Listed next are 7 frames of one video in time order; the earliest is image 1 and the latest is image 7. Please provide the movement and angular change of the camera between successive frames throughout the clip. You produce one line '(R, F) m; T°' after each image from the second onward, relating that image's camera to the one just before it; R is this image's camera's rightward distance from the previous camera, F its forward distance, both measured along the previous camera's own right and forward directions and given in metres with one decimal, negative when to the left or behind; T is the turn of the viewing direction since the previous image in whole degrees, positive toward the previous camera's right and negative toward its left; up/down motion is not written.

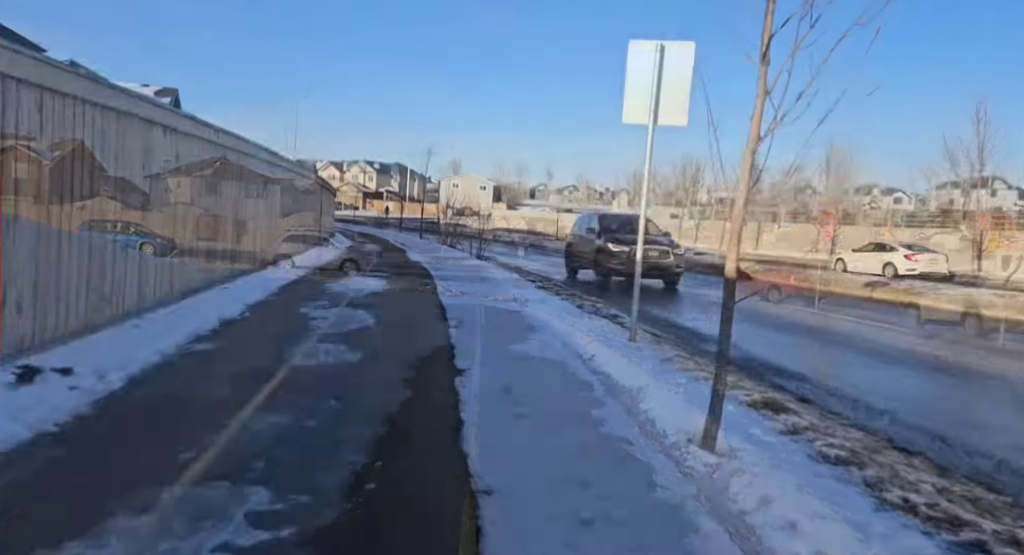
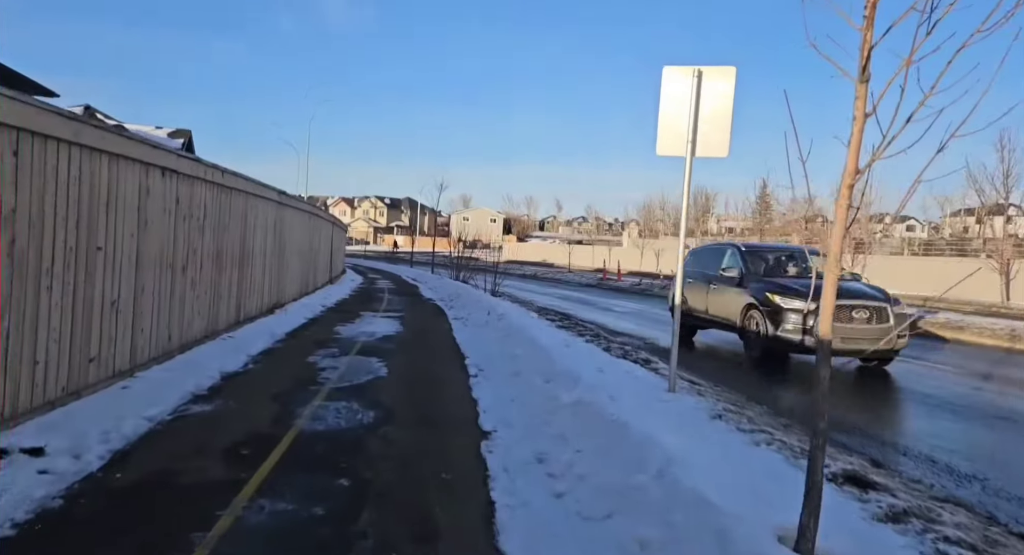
(-0.2, +0.7) m; -1°
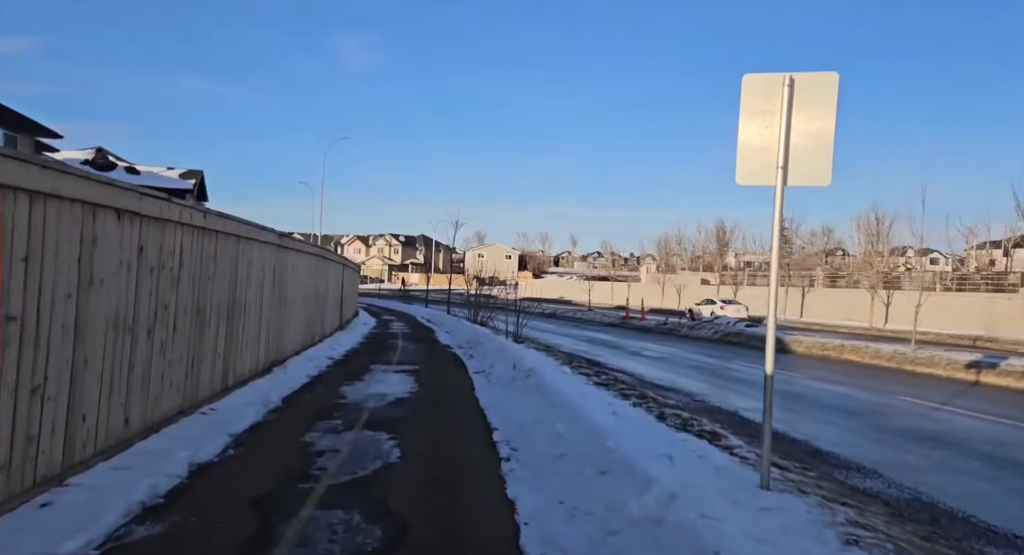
(-0.3, +1.5) m; -1°
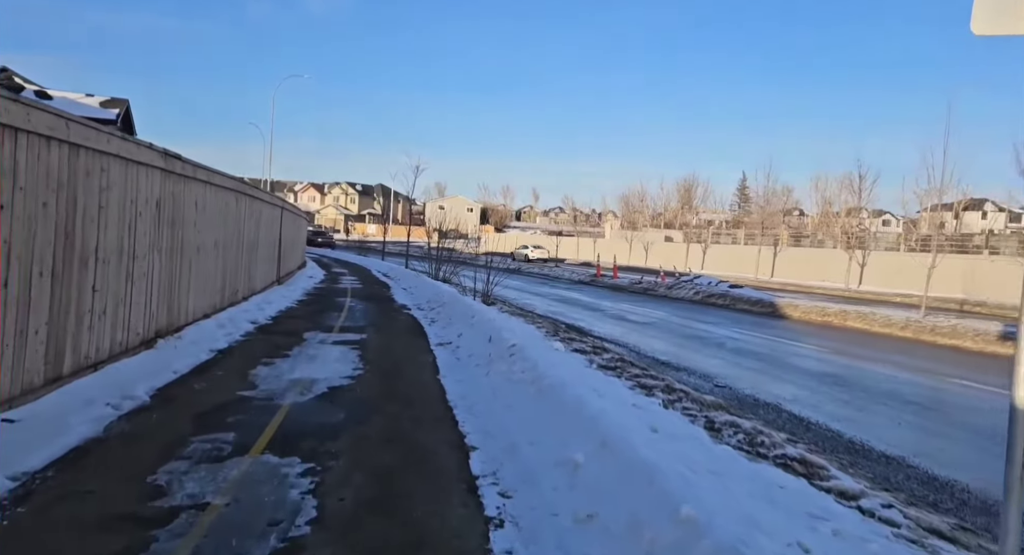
(-0.3, +3.0) m; +4°
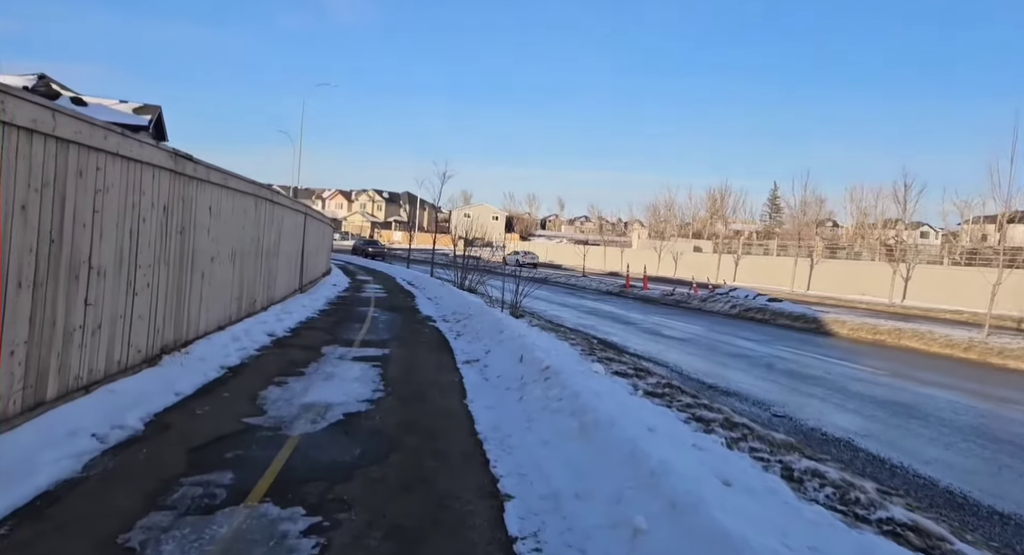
(-0.2, +0.8) m; -2°
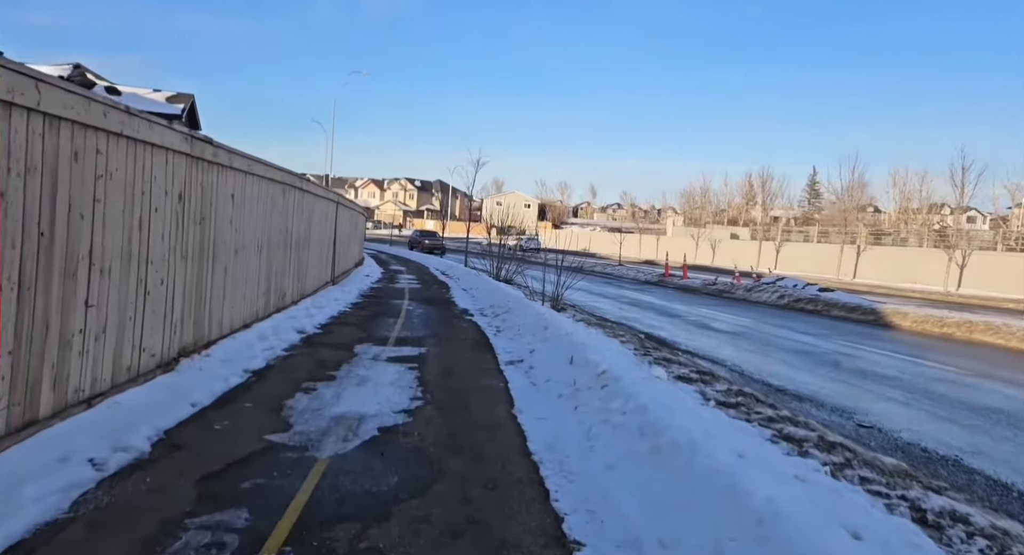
(-0.3, +0.9) m; -3°
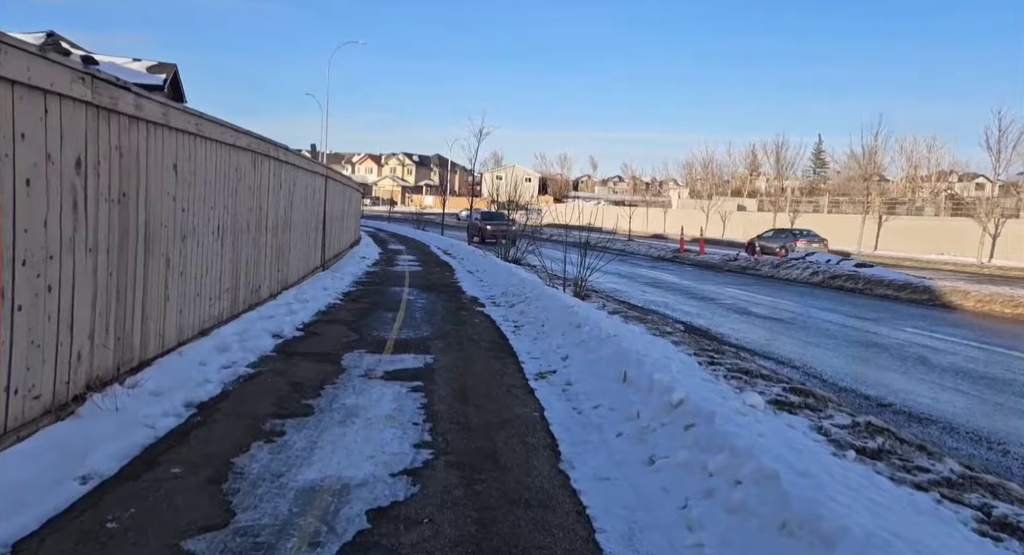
(-0.4, +2.1) m; 0°
